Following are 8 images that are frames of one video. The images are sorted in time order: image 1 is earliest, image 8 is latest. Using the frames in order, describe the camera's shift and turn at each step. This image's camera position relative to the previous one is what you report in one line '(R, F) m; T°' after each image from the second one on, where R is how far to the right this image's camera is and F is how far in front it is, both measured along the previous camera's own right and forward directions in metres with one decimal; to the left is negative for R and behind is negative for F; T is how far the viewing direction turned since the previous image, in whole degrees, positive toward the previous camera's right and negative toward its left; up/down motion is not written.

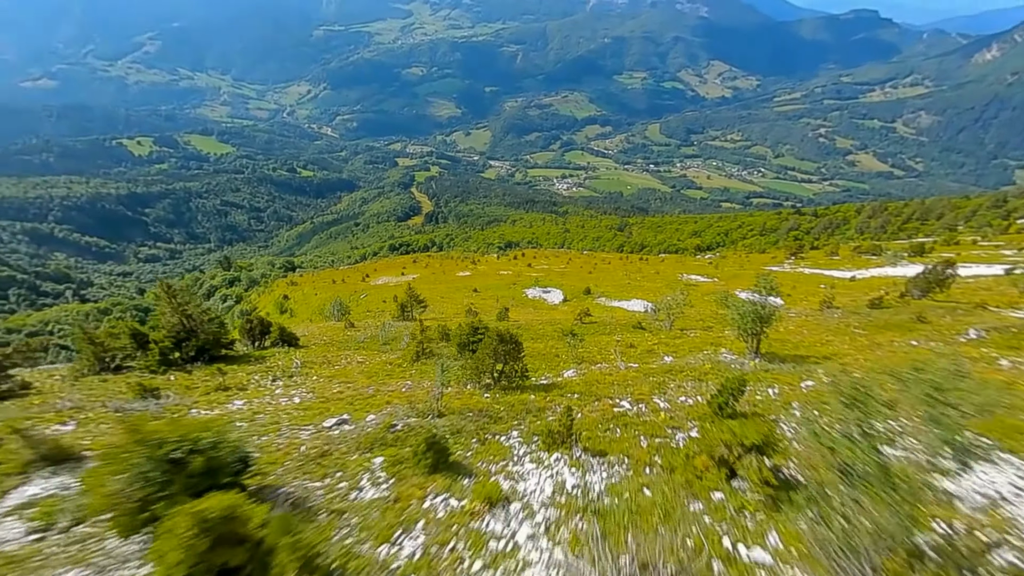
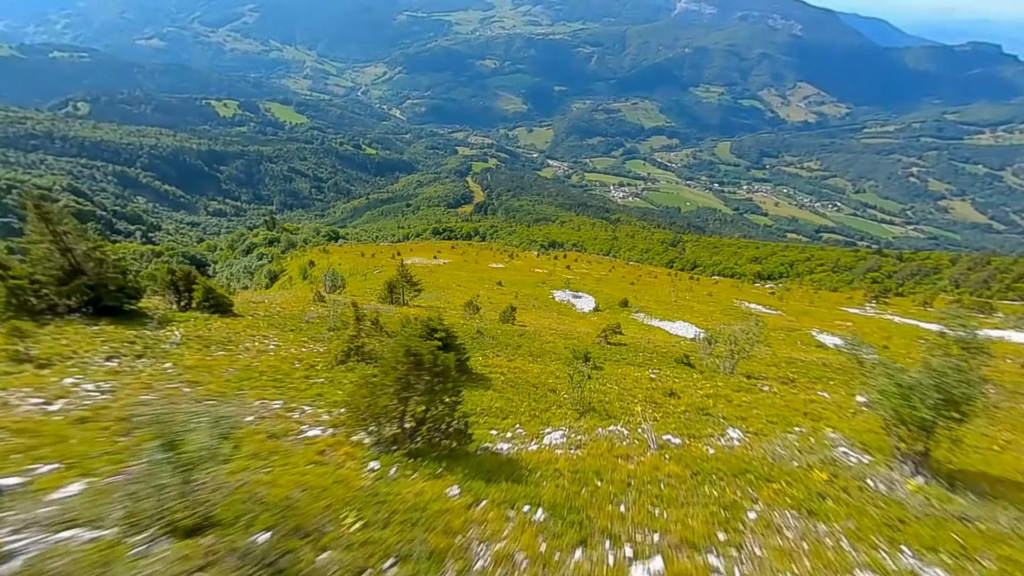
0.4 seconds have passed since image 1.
(+1.9, +8.7) m; -5°
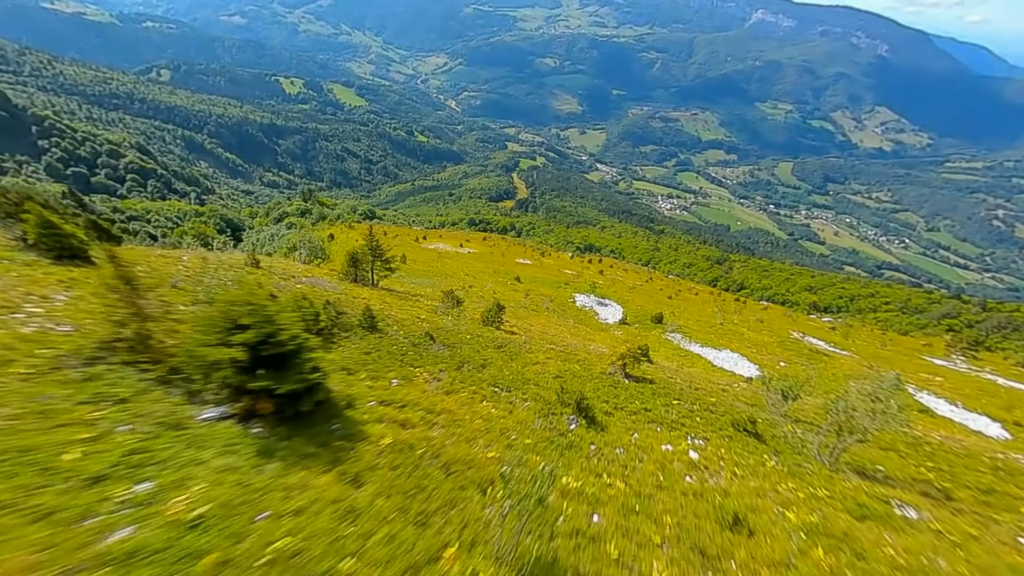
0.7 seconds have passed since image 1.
(+2.1, +8.6) m; -4°
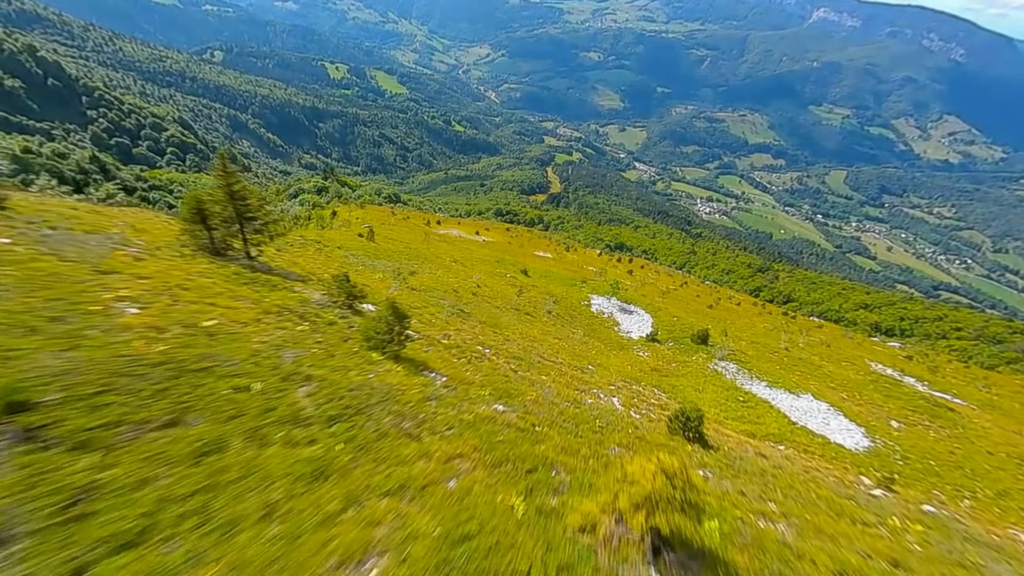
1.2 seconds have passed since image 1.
(+2.6, +11.4) m; -3°
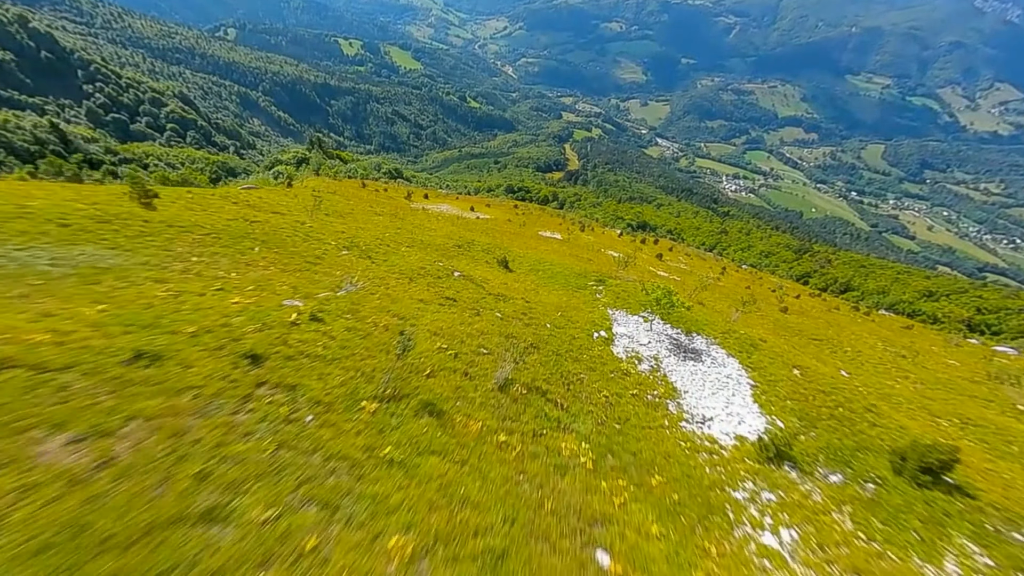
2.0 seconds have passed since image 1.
(+3.2, +20.0) m; -2°
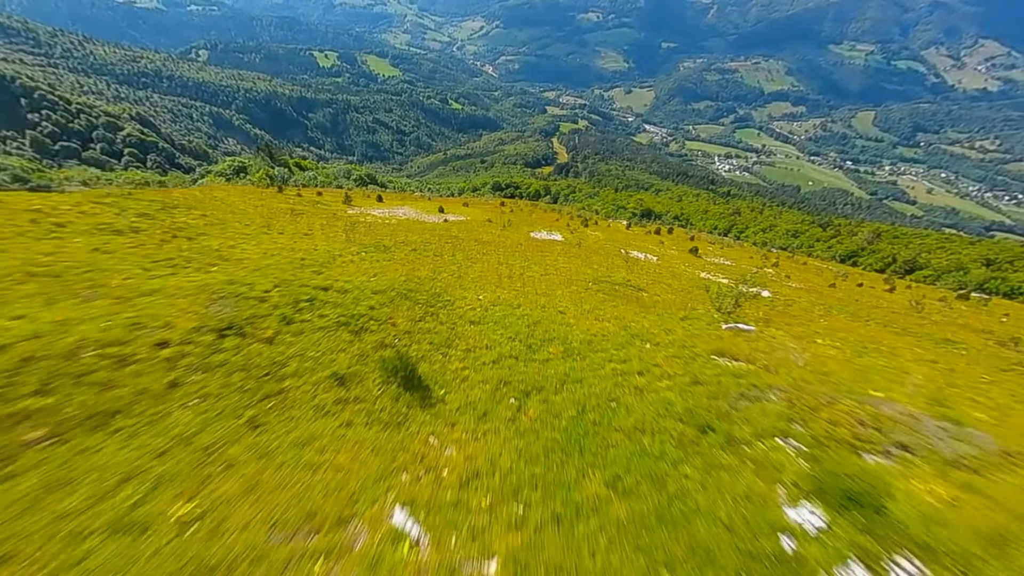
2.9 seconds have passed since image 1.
(+1.7, +23.1) m; 0°
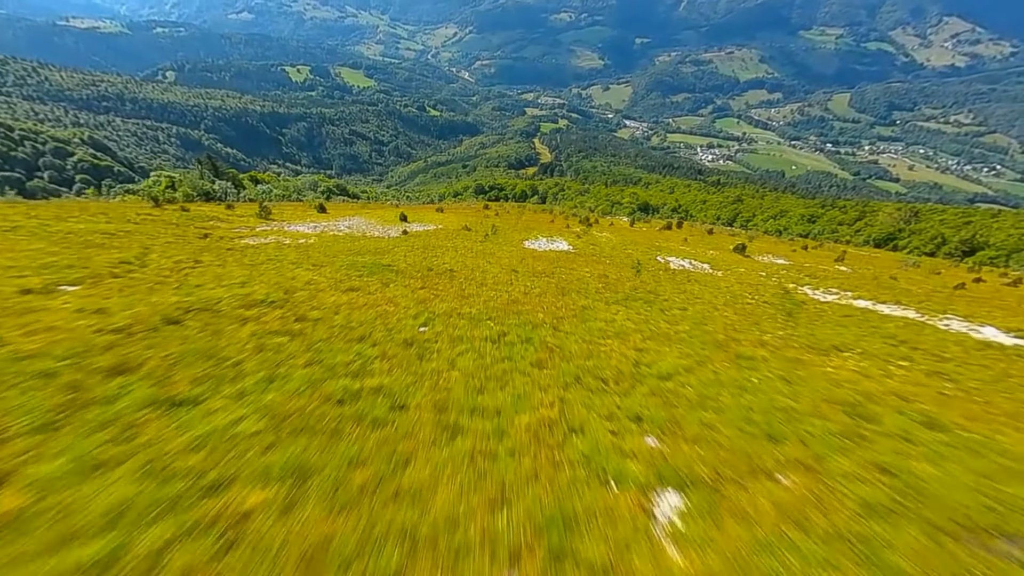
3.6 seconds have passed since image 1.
(+0.2, +17.6) m; +1°
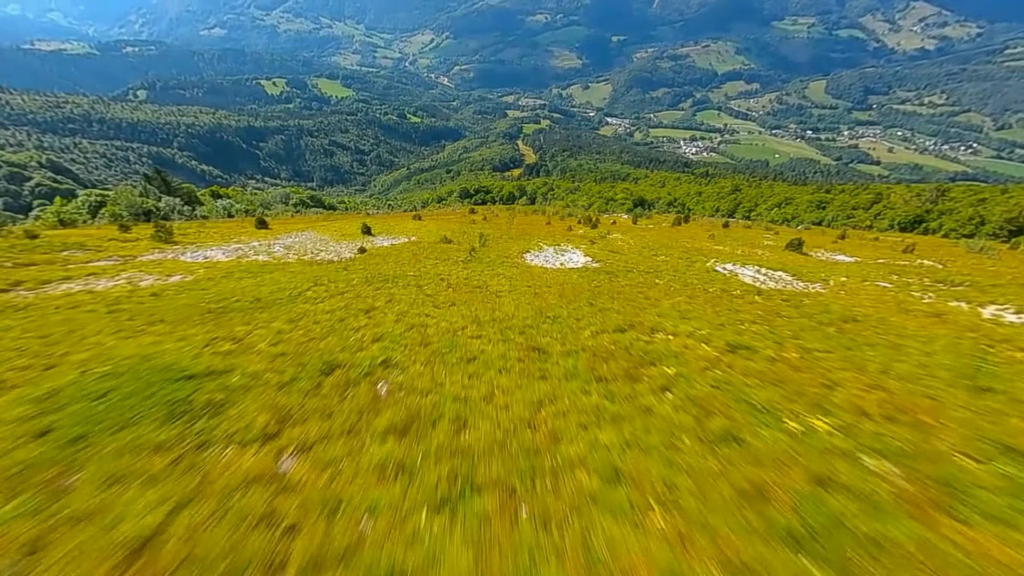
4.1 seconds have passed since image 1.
(-0.5, +11.8) m; +1°
